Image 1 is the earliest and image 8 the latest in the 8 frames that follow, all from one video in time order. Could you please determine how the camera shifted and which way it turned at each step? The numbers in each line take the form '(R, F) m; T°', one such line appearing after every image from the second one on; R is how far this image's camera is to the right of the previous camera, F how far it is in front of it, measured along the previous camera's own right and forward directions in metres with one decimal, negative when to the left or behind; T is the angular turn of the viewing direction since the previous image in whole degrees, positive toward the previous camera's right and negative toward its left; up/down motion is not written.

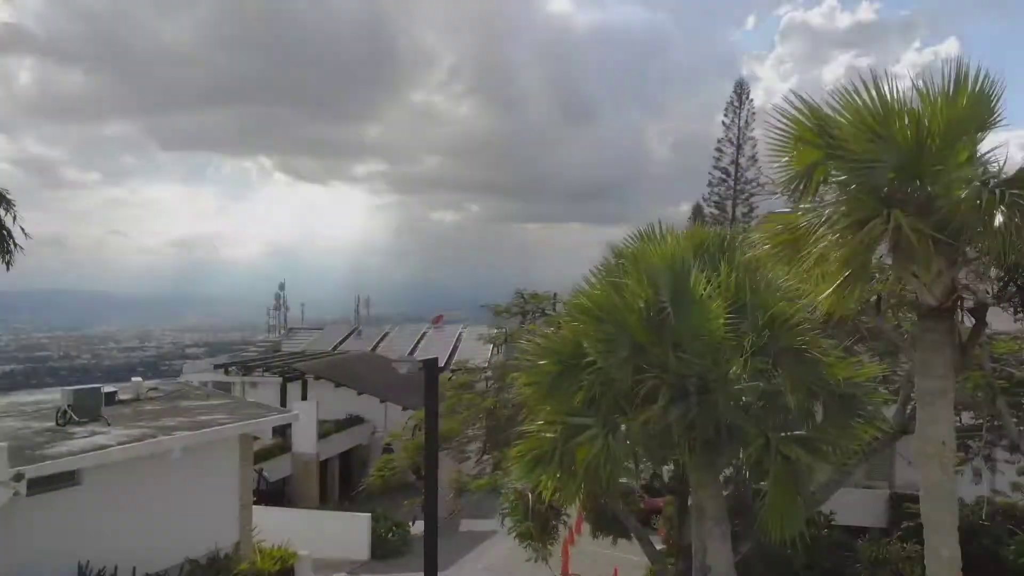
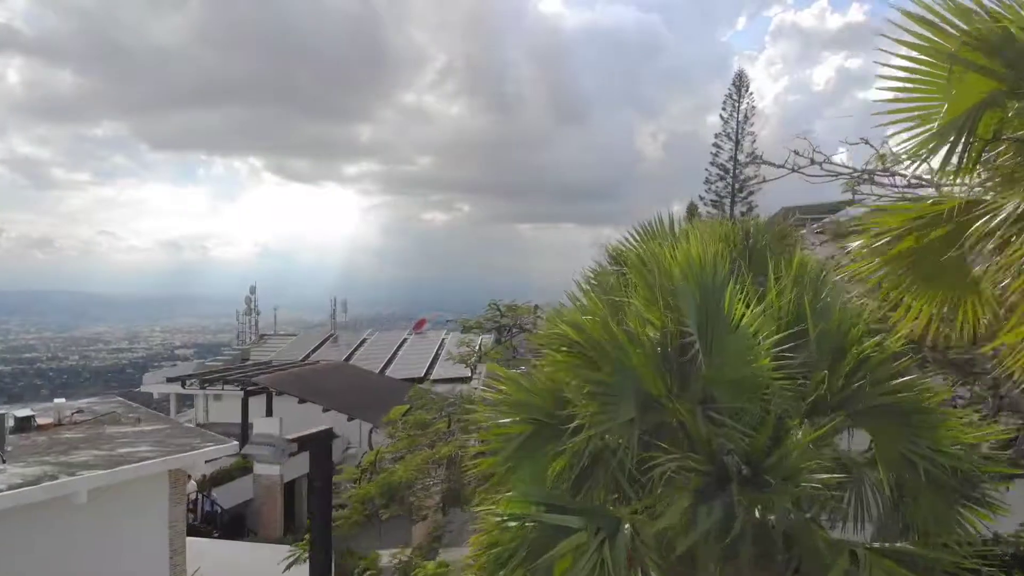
(0.0, +0.4) m; +1°
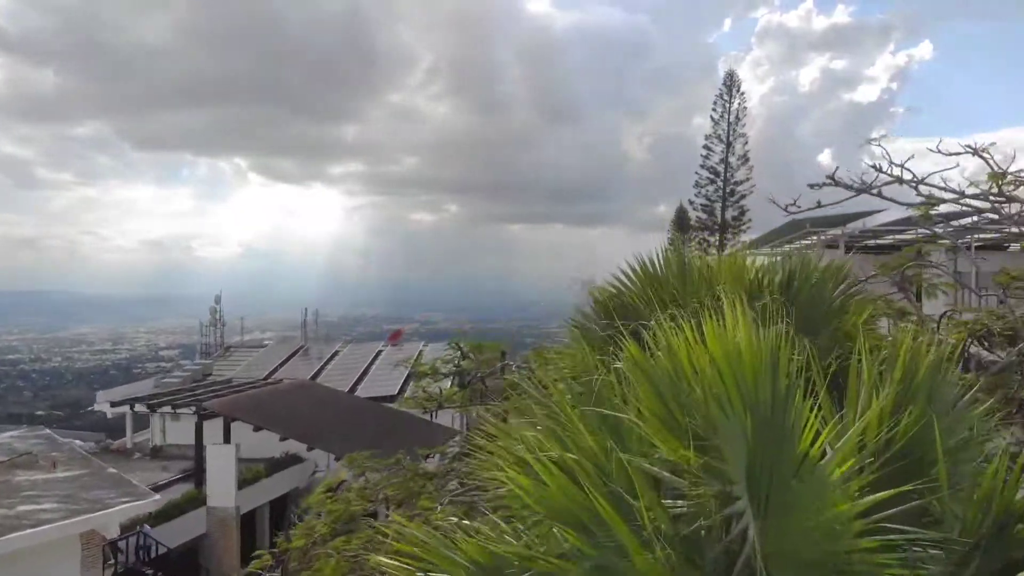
(-0.1, -0.1) m; +1°
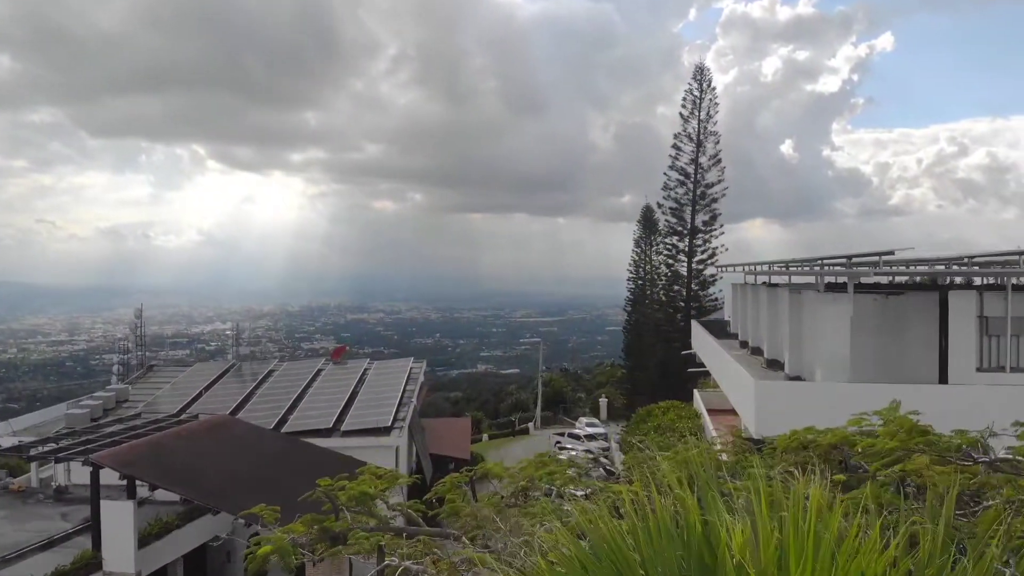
(-0.1, -0.3) m; +3°
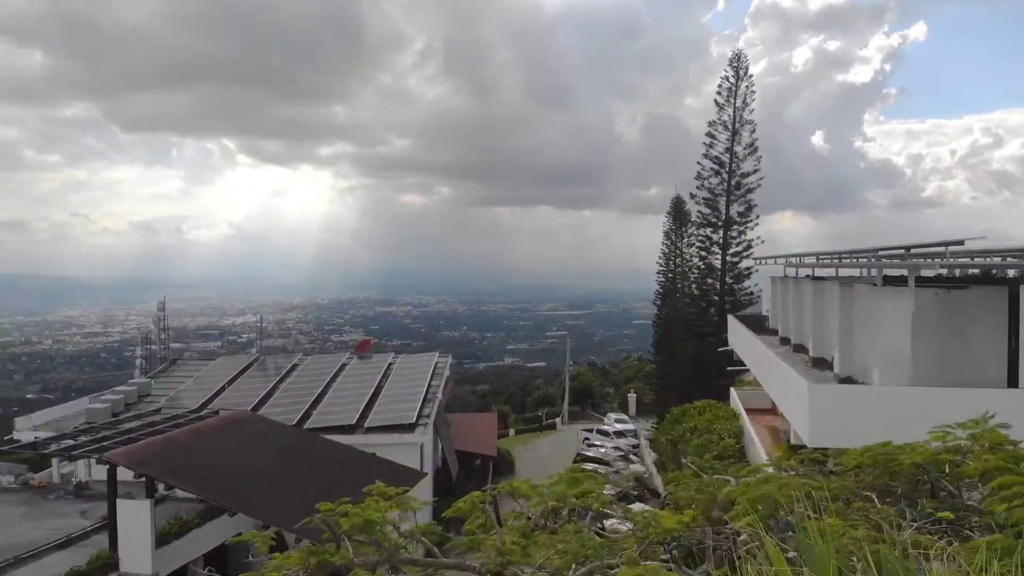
(0.0, +0.4) m; -2°
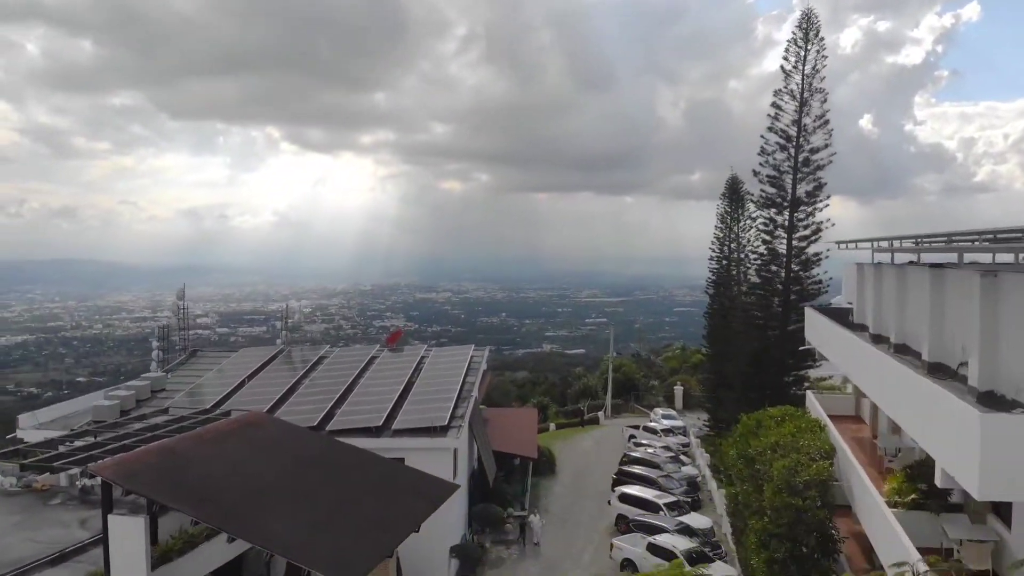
(-0.1, +1.1) m; -3°
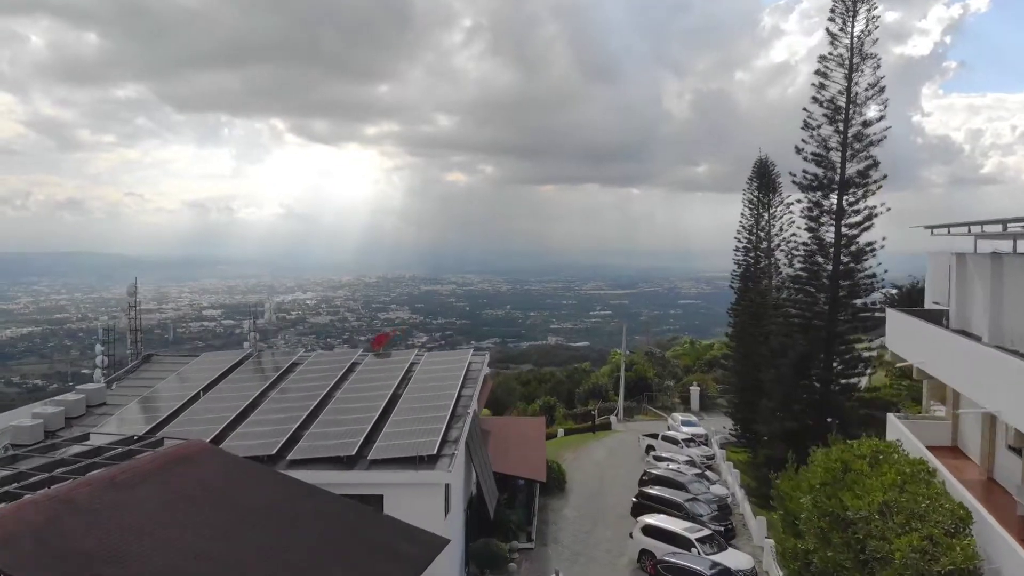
(-0.3, +0.7) m; 0°
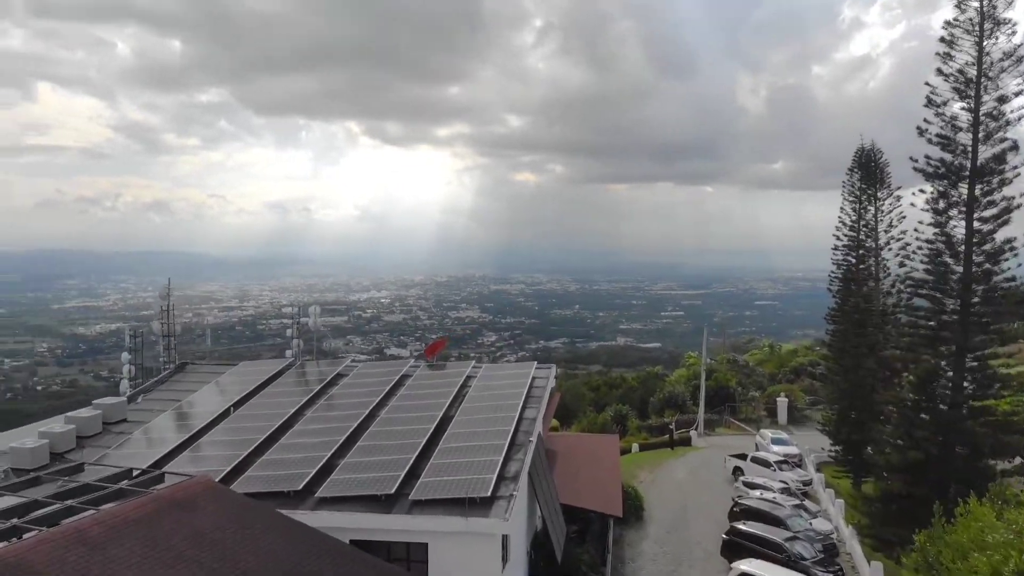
(0.0, +1.7) m; -6°
